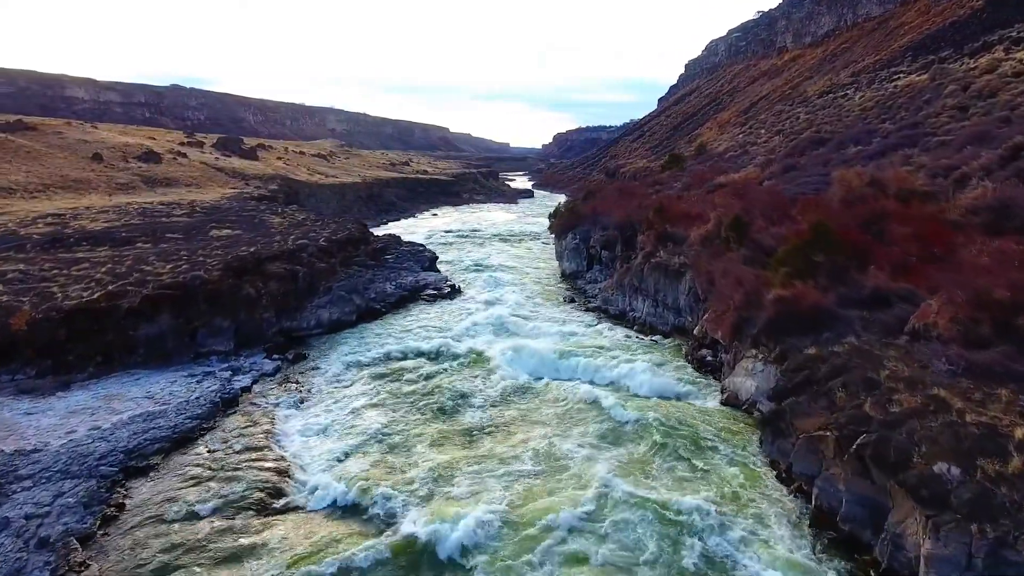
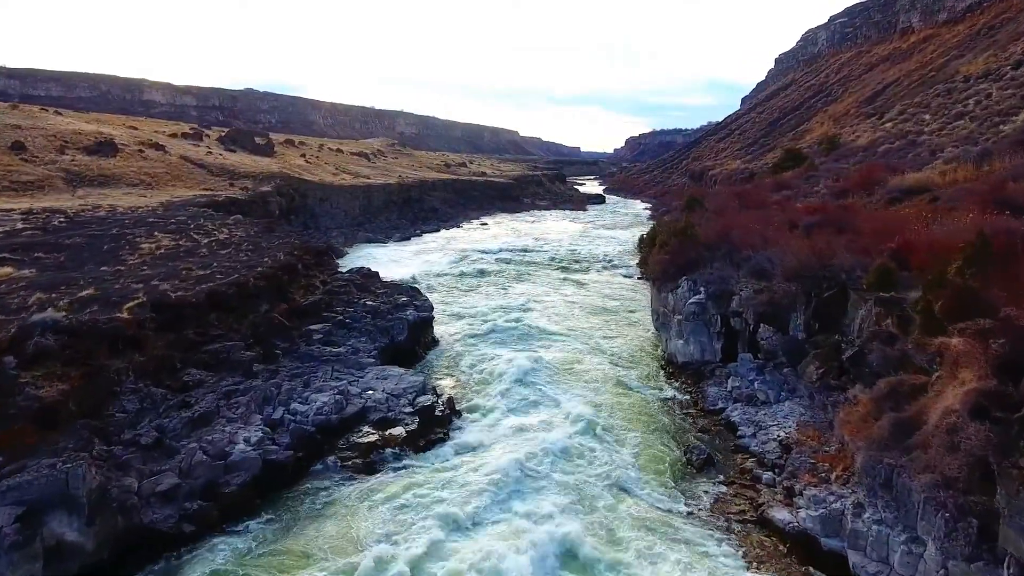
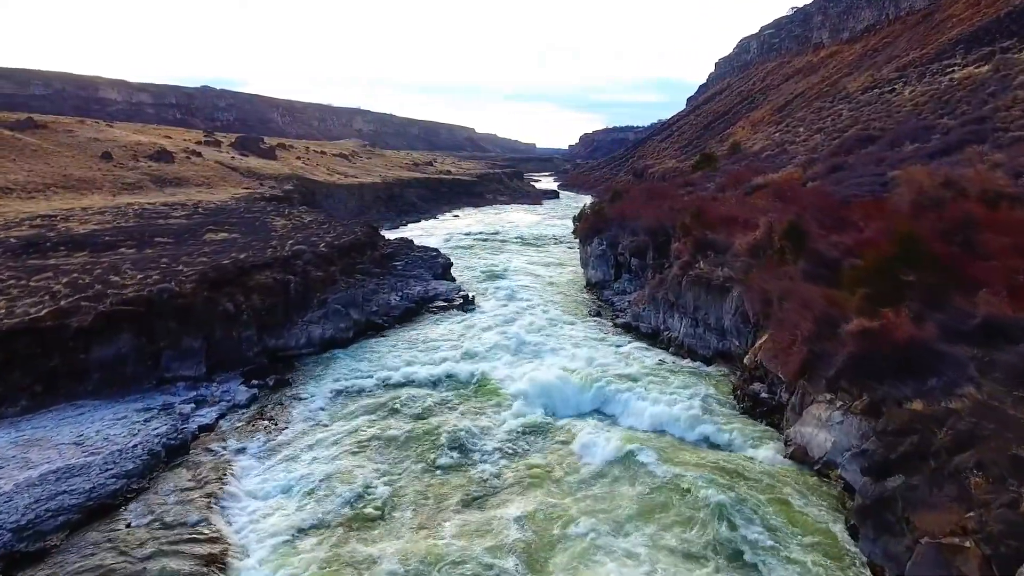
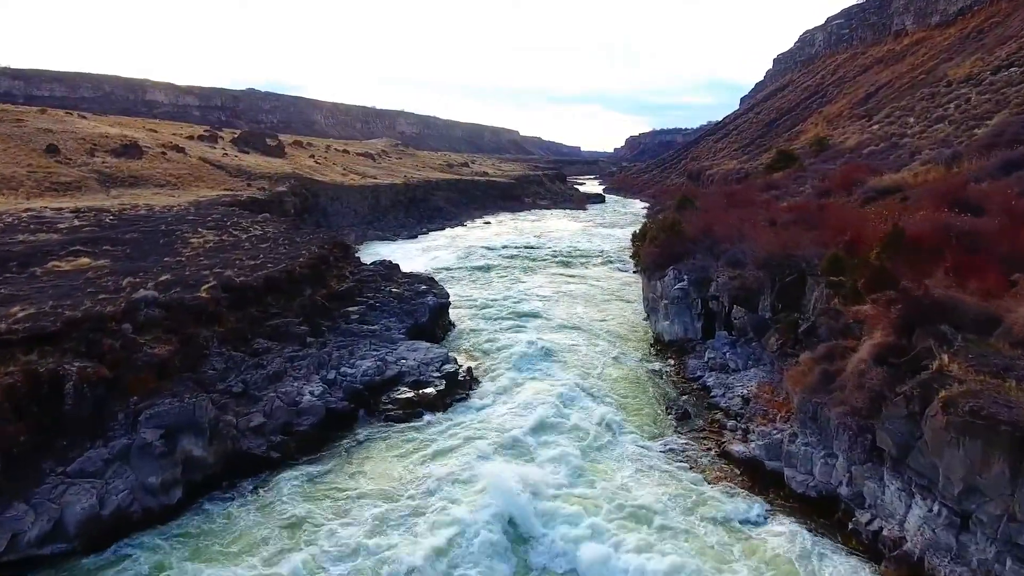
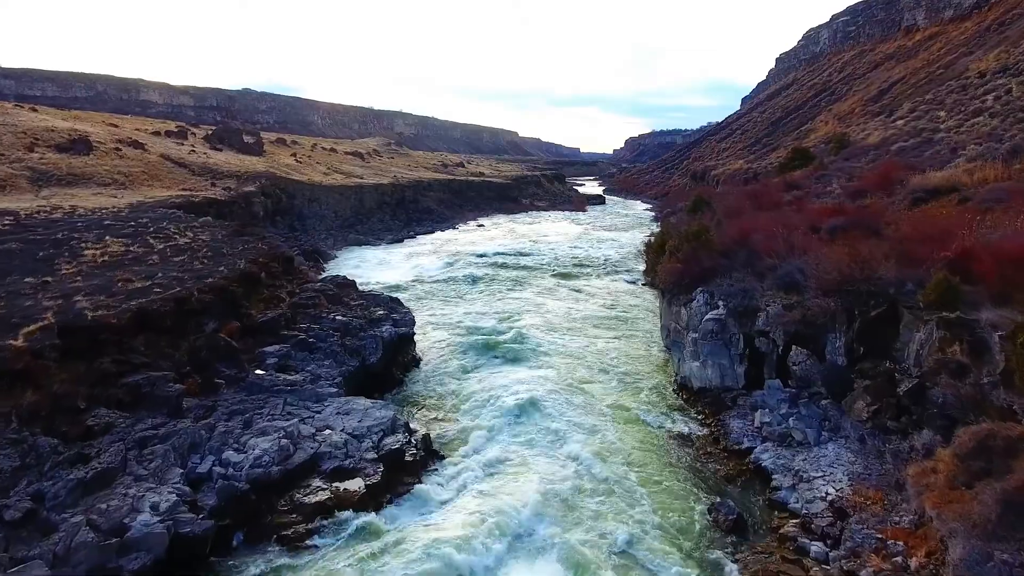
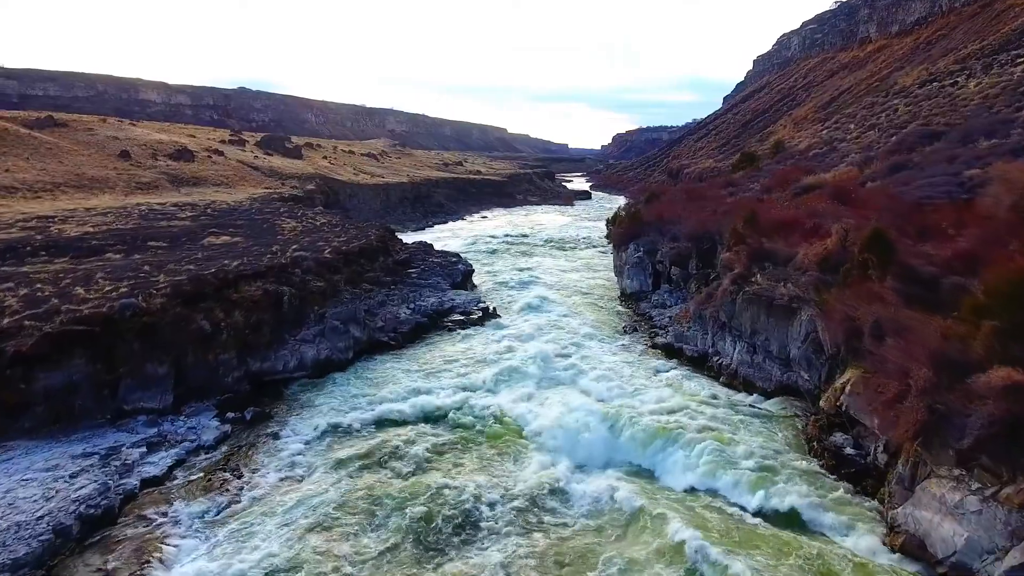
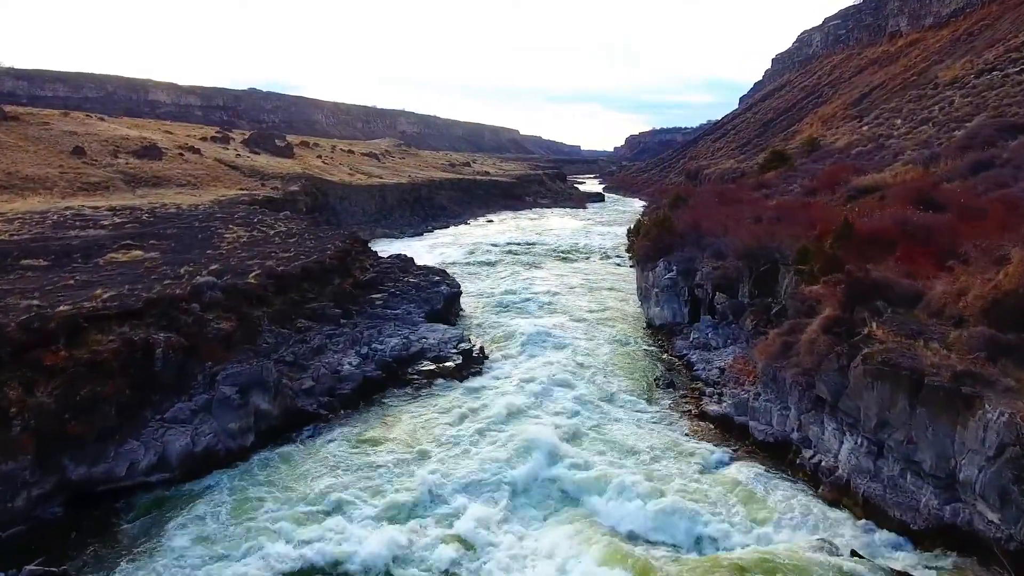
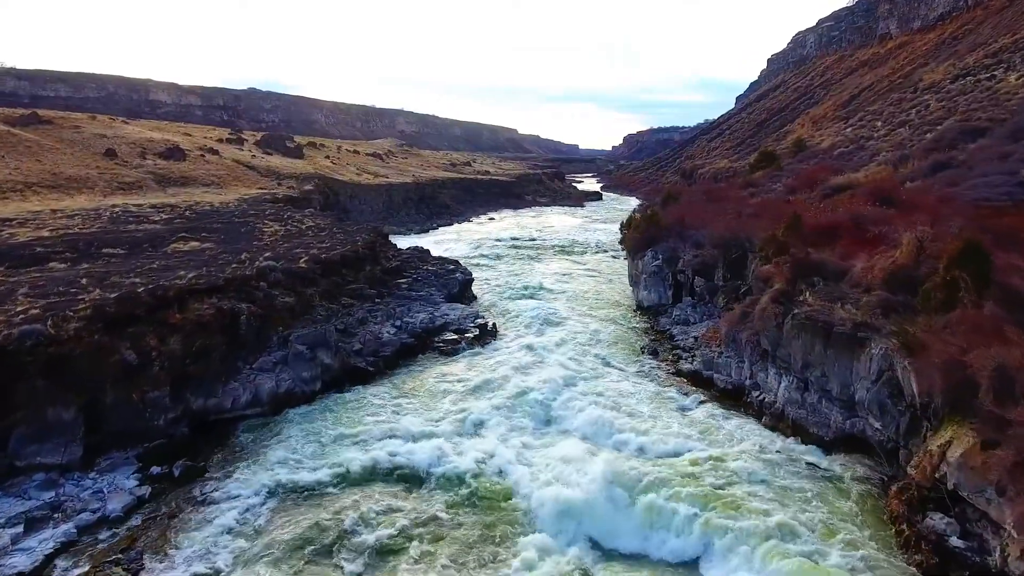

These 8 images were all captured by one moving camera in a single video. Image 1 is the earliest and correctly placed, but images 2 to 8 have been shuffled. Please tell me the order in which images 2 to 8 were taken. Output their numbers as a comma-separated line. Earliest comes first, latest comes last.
3, 6, 8, 7, 4, 2, 5
